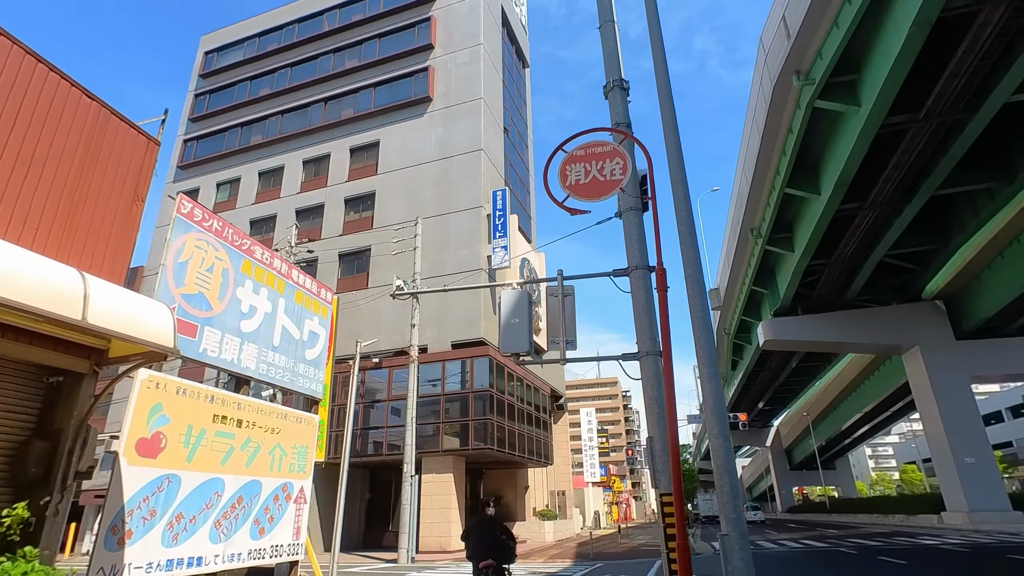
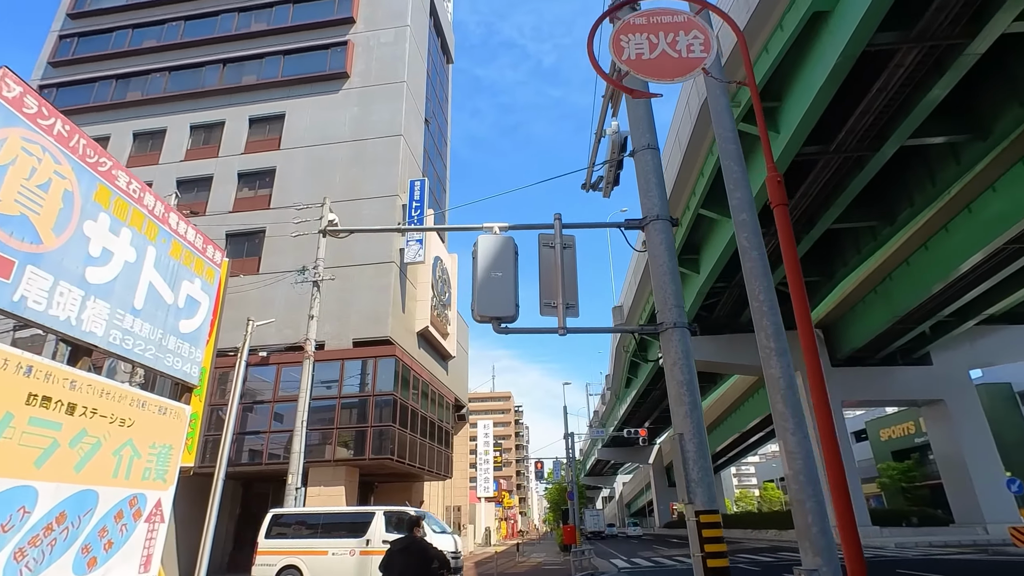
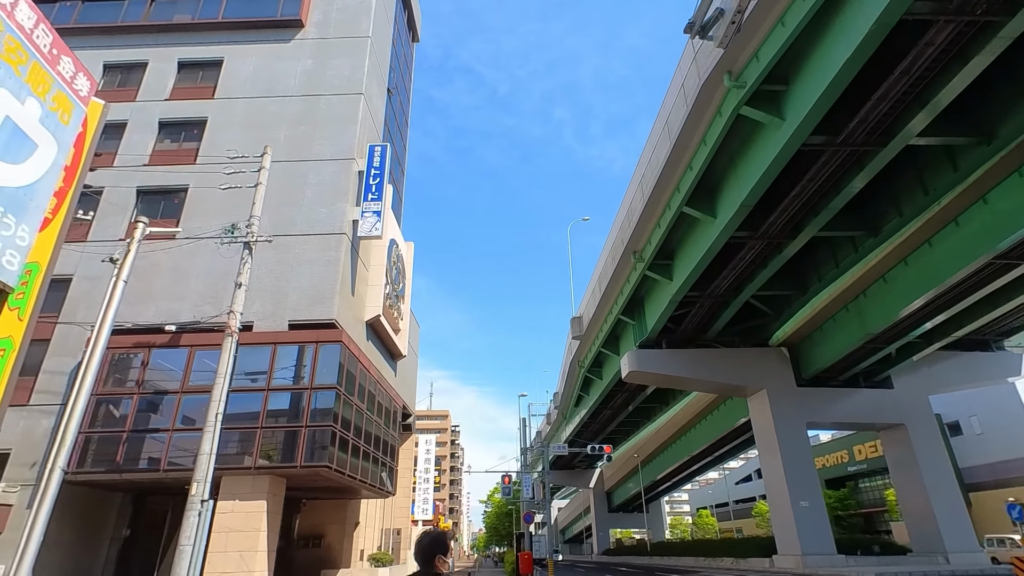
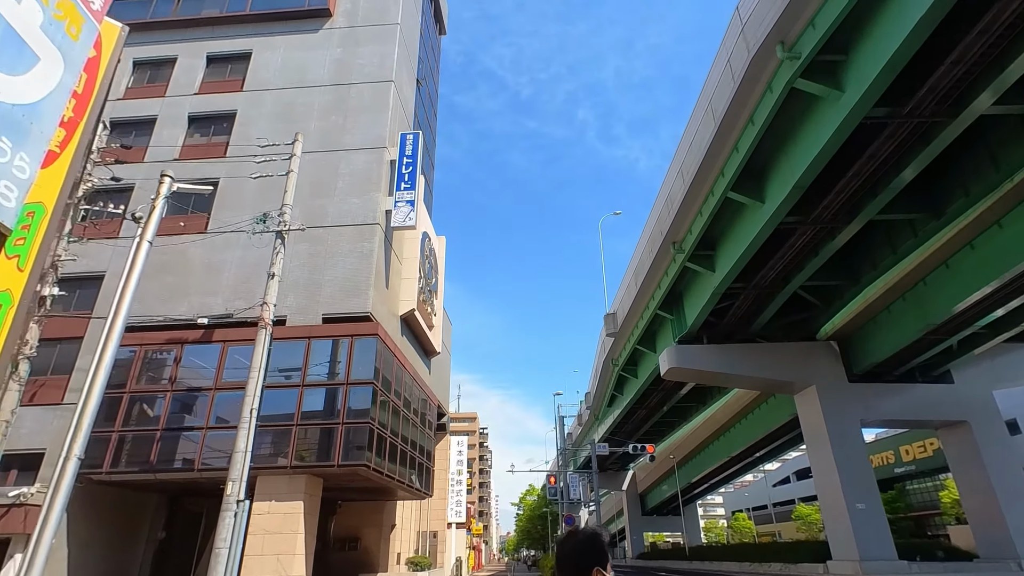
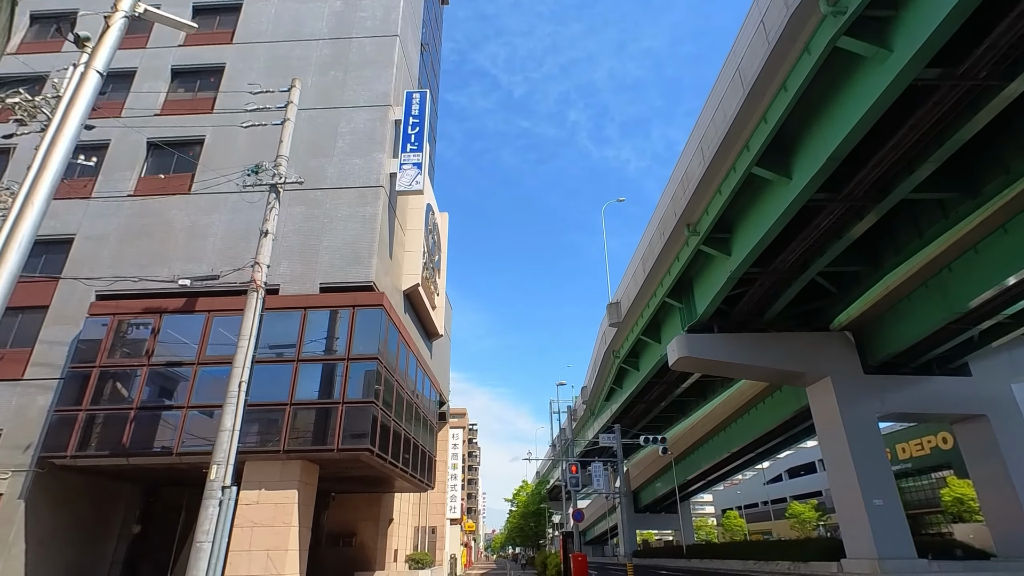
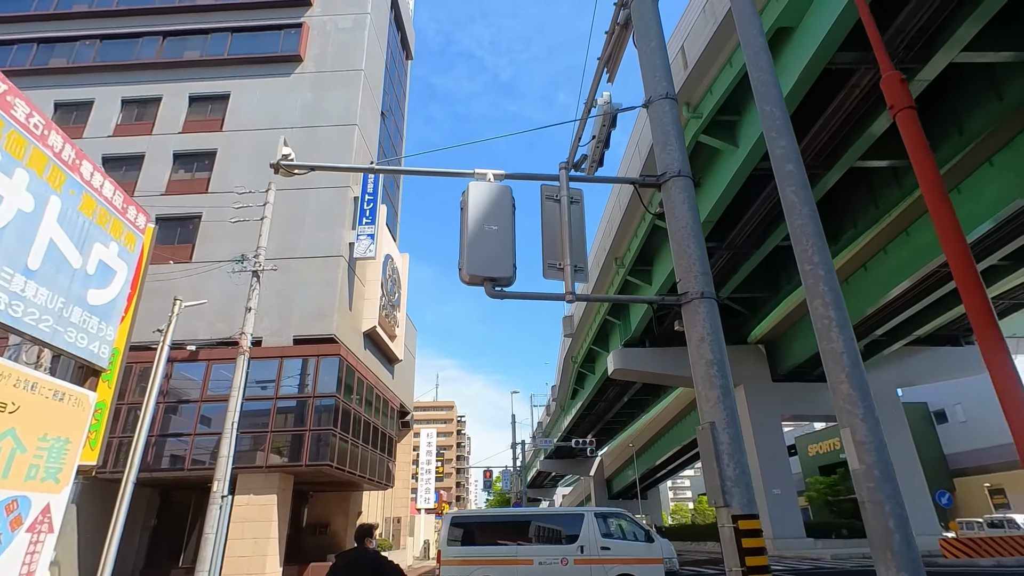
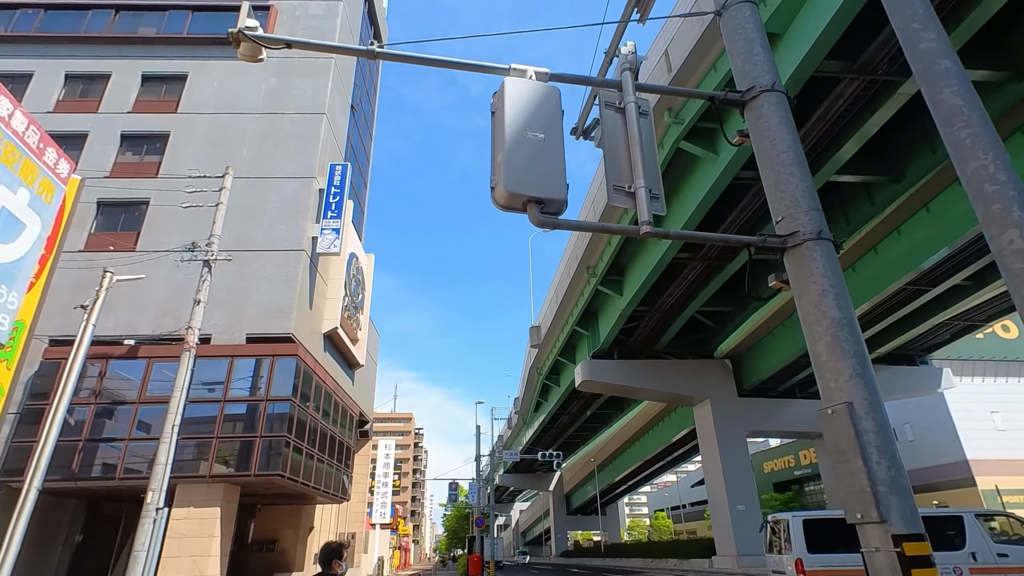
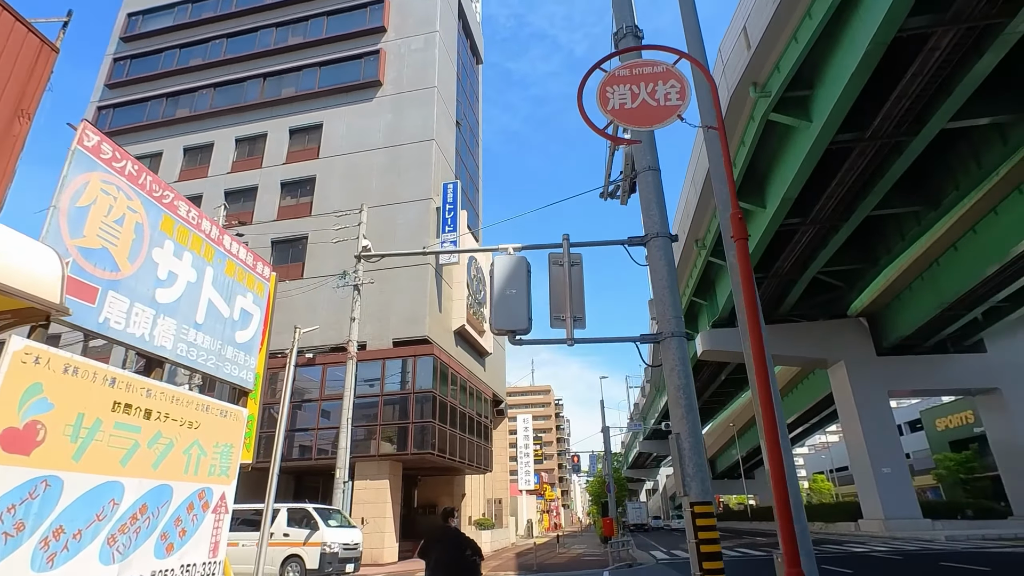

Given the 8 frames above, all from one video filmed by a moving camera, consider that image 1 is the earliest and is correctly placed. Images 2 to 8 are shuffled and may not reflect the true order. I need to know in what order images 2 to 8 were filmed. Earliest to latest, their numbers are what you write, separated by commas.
8, 2, 6, 7, 3, 4, 5
